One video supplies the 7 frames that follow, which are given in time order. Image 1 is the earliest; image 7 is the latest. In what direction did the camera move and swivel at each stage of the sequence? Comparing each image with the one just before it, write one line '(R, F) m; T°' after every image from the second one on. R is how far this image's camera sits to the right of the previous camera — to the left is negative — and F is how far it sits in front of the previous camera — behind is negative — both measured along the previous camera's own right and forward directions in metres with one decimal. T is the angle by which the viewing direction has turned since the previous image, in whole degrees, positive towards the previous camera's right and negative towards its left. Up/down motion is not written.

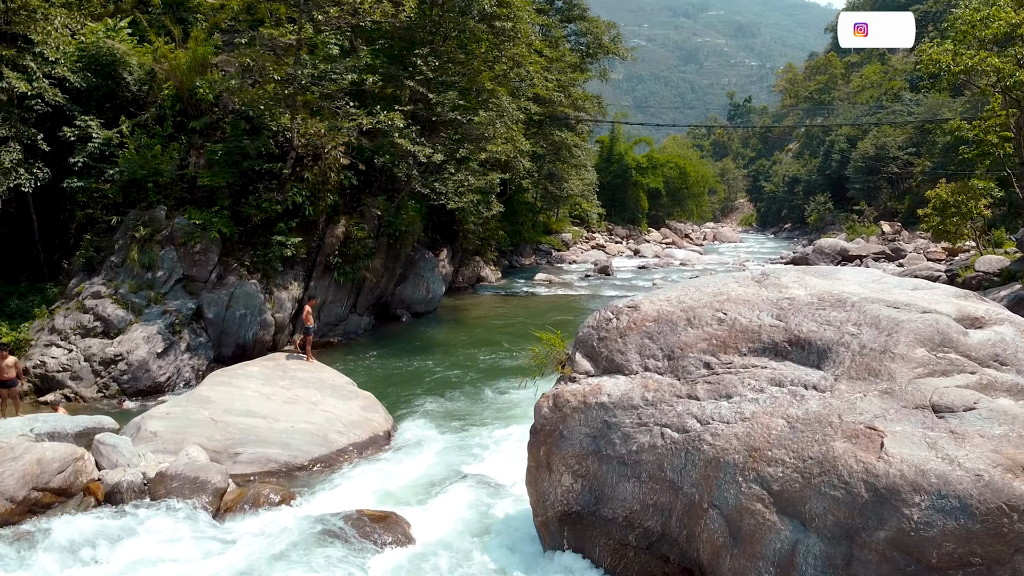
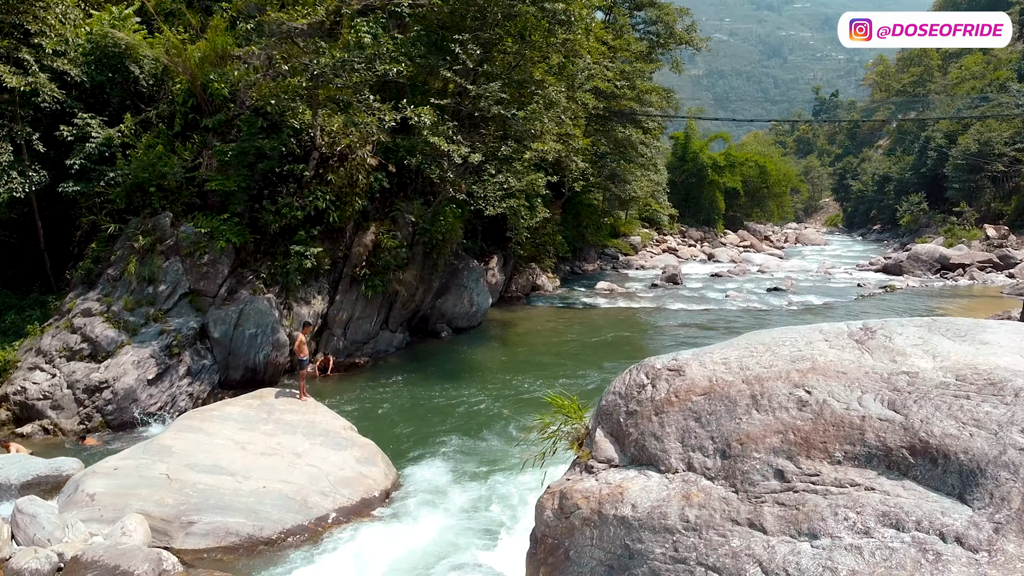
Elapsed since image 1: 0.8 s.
(+0.4, +1.7) m; -5°
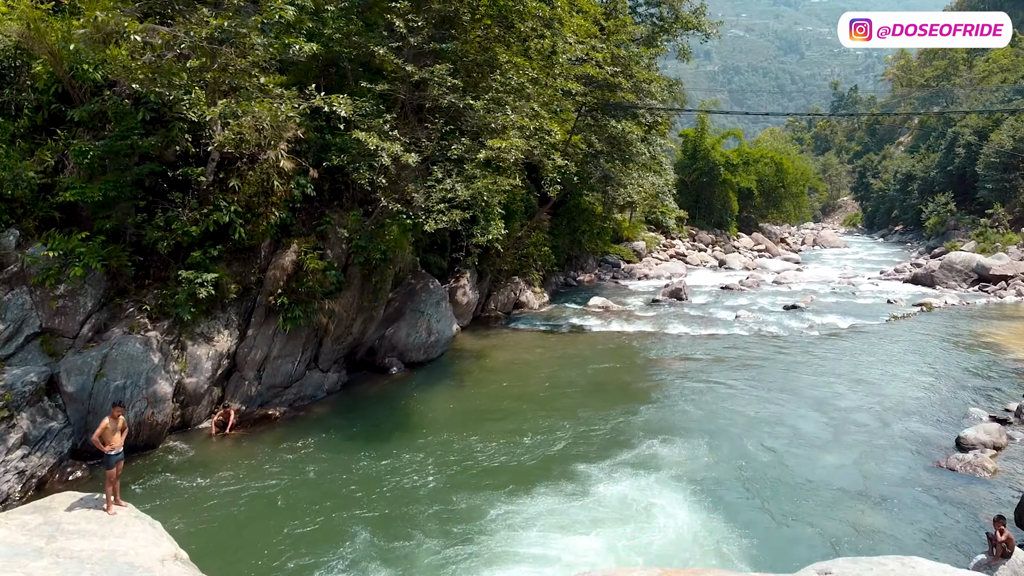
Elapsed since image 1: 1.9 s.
(+0.8, +2.6) m; -1°
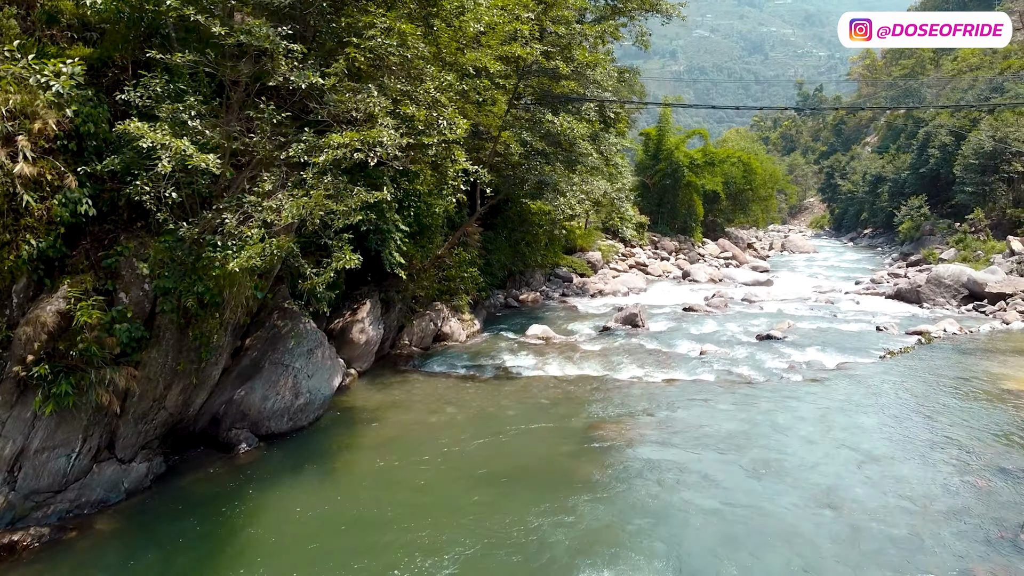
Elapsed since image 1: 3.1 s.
(+0.9, +3.2) m; +2°
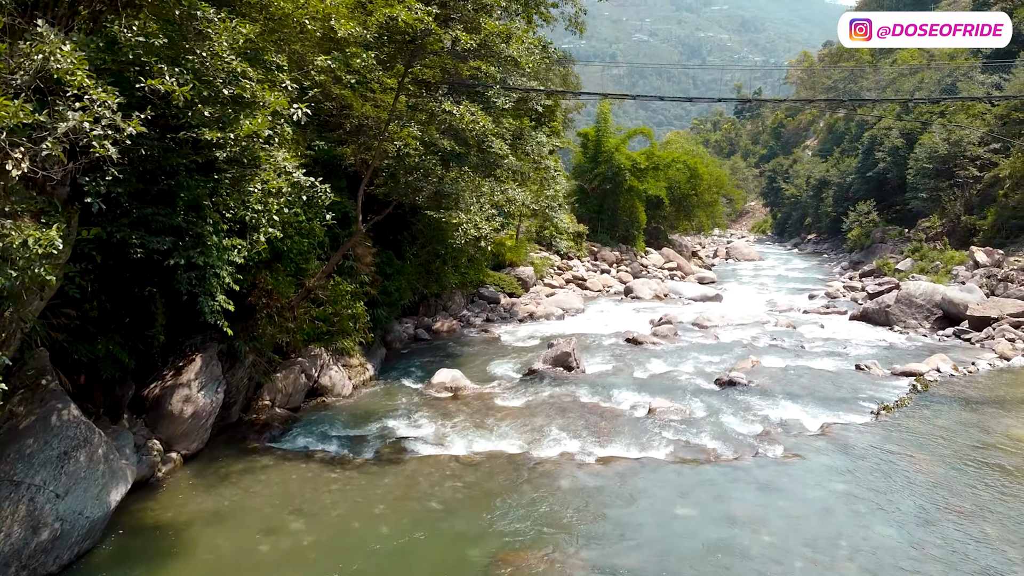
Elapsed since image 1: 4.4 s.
(+0.7, +3.3) m; +4°
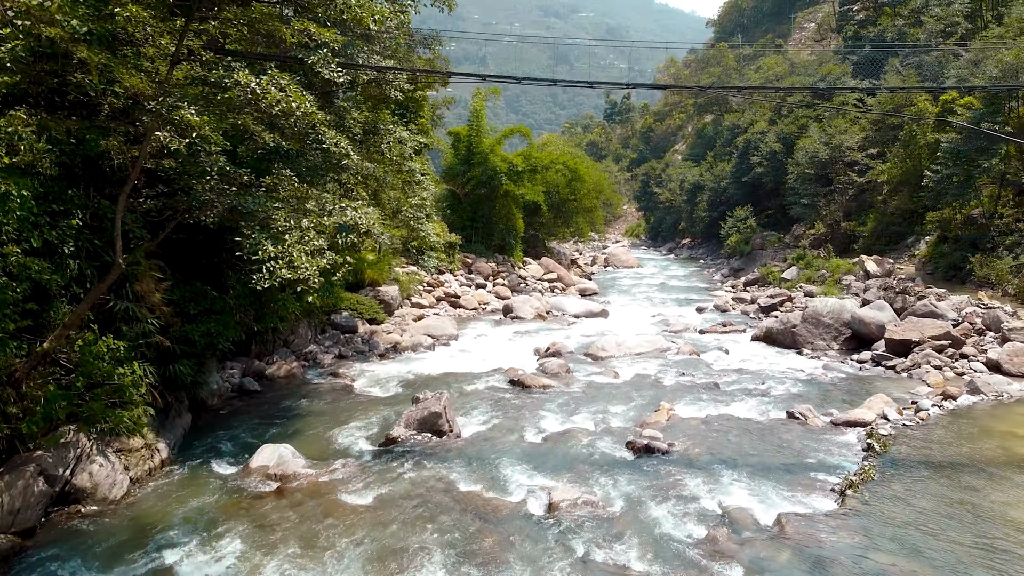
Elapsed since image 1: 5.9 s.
(+0.3, +3.2) m; +9°
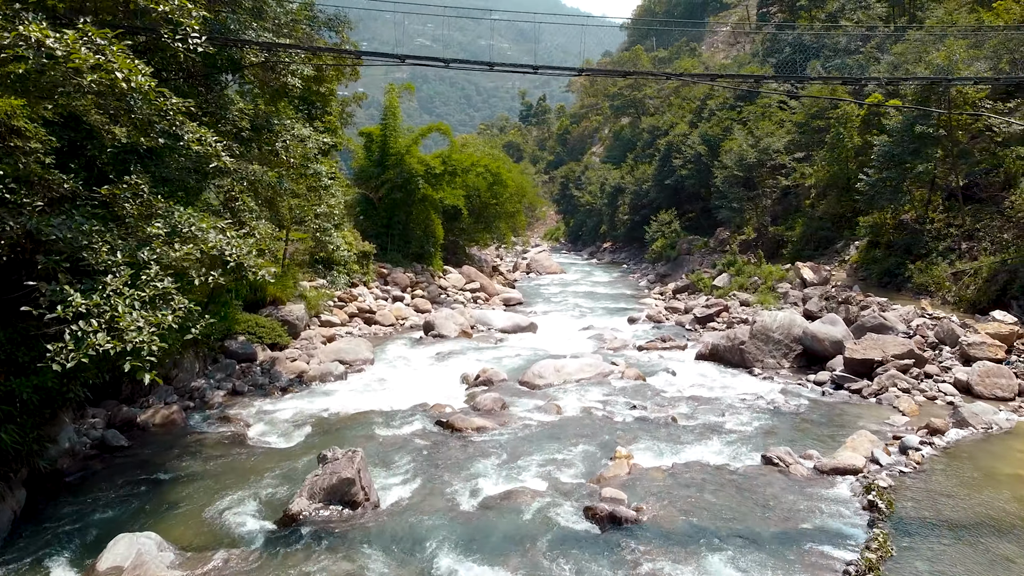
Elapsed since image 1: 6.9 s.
(-0.1, +2.0) m; +6°
